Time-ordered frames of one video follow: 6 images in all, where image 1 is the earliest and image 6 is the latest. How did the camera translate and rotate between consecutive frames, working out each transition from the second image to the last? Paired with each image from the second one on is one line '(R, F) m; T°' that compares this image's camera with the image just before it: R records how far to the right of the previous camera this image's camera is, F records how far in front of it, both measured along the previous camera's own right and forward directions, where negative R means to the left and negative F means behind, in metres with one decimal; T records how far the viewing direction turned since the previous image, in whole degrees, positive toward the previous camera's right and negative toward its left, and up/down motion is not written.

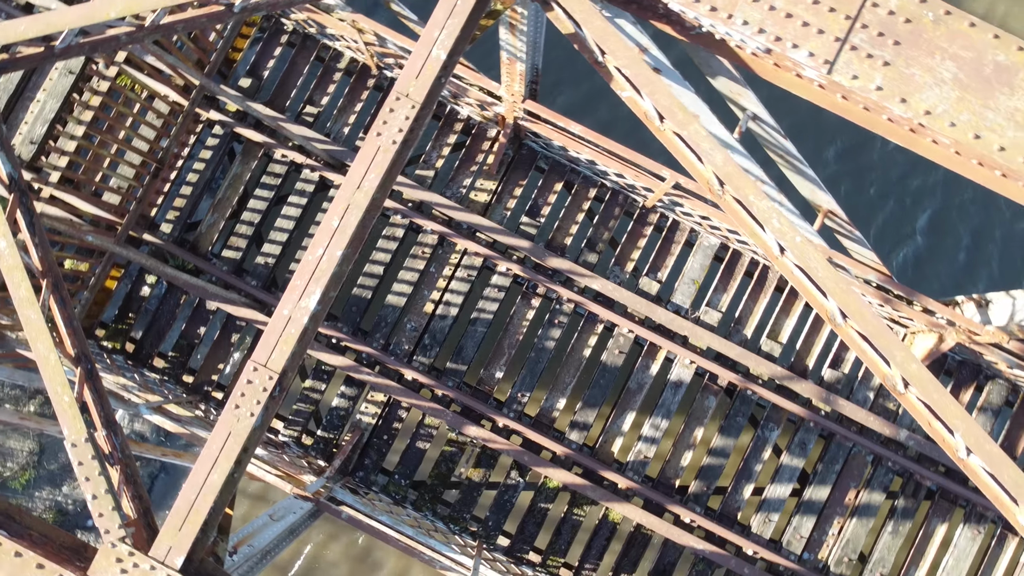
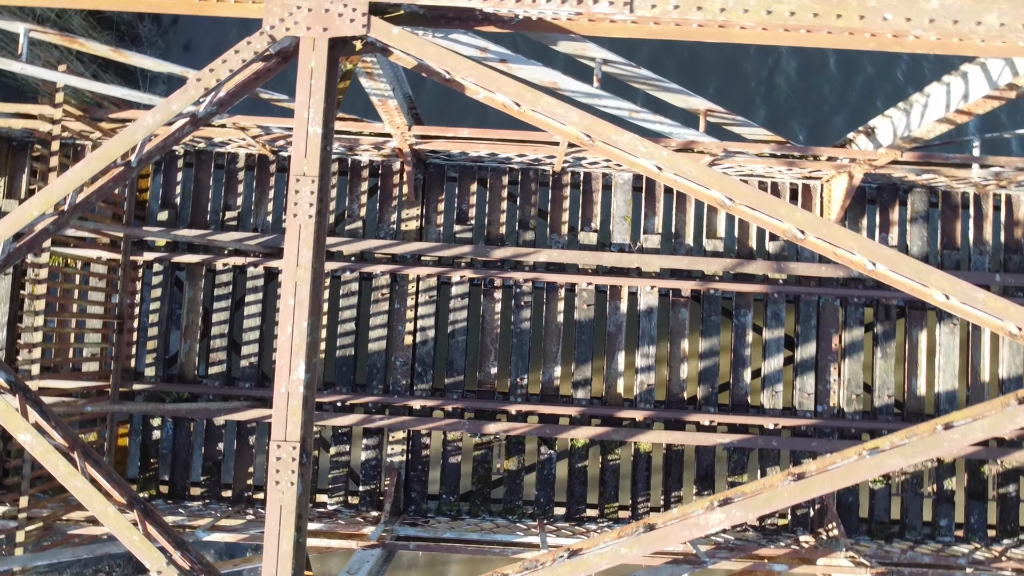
(+0.2, -0.6) m; +2°
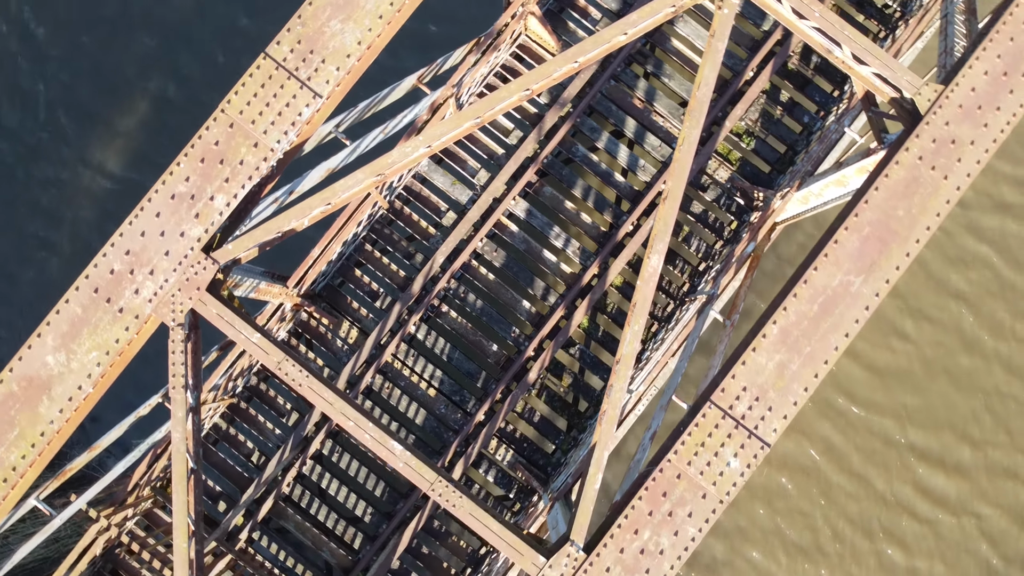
(0.0, -1.6) m; +3°
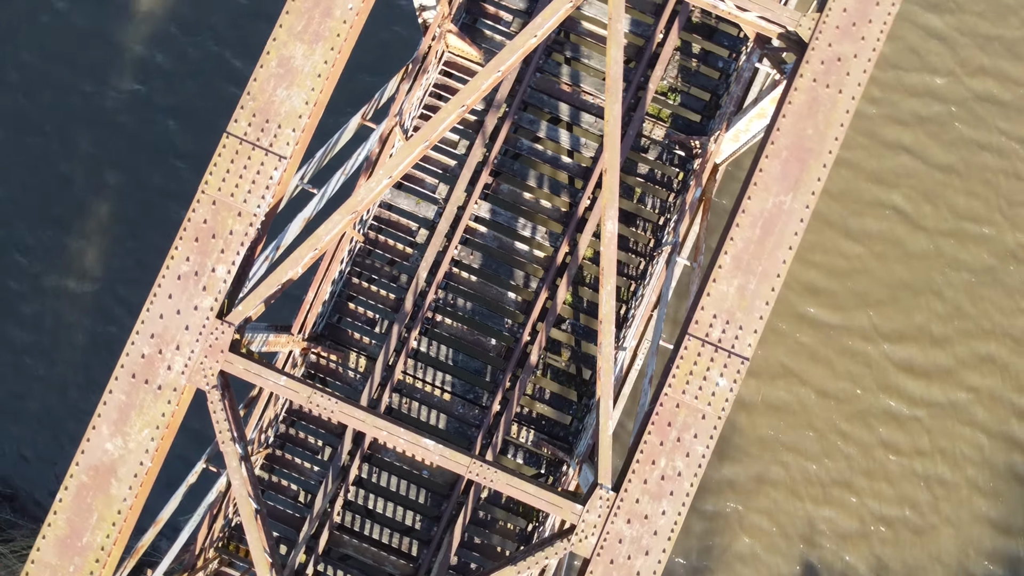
(0.0, -0.7) m; +1°
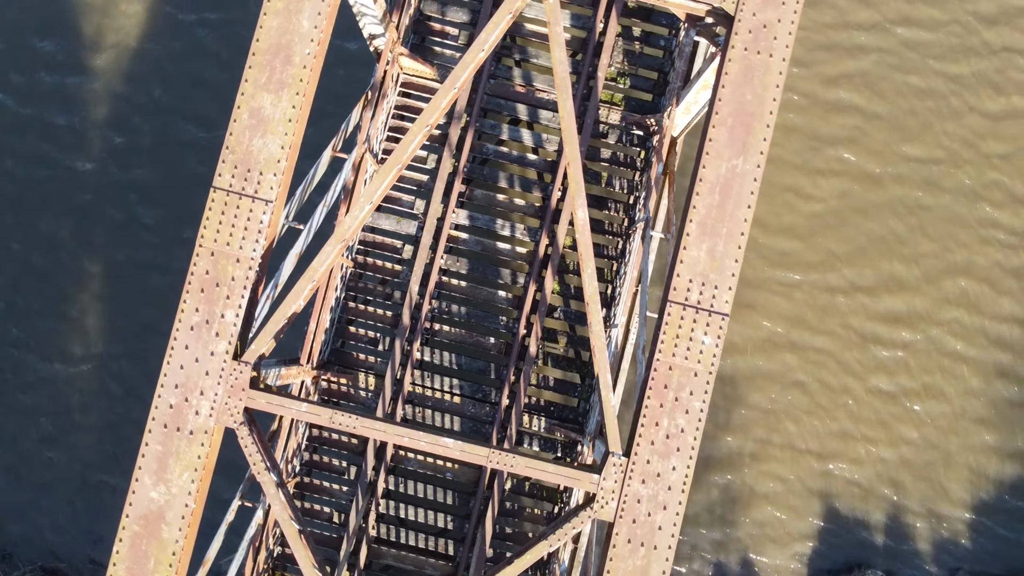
(0.0, -0.5) m; +1°
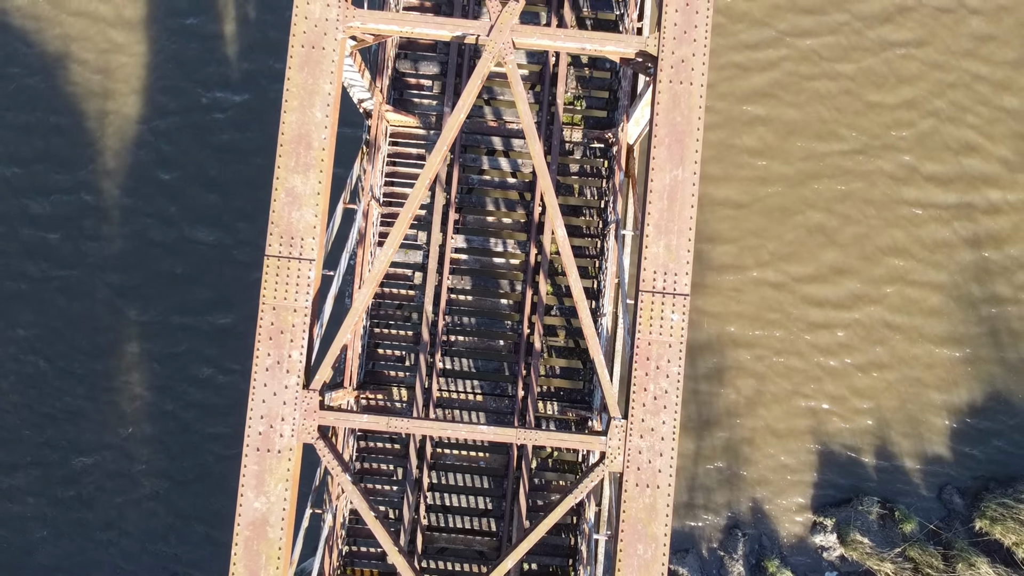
(-0.1, -1.8) m; 0°
